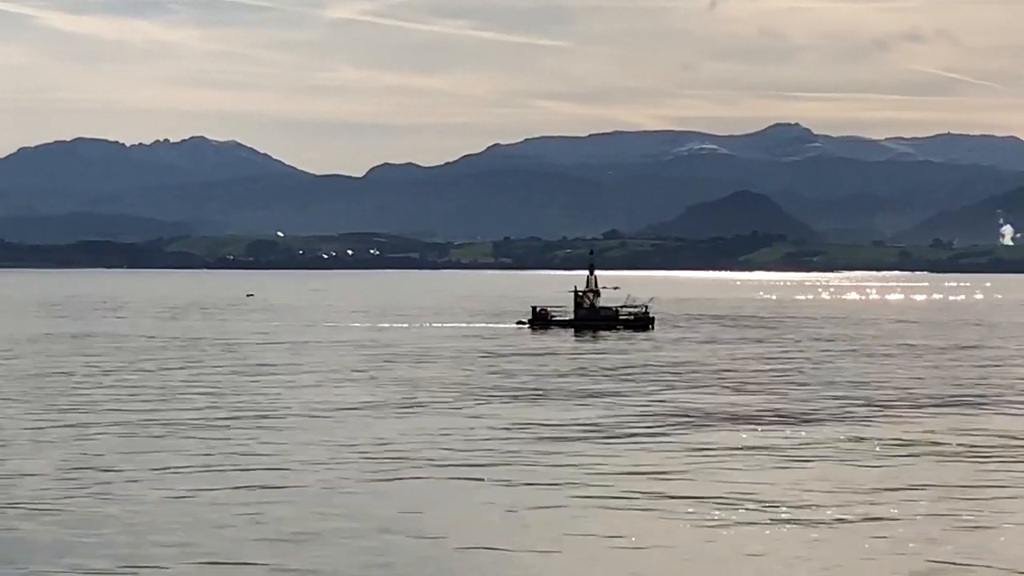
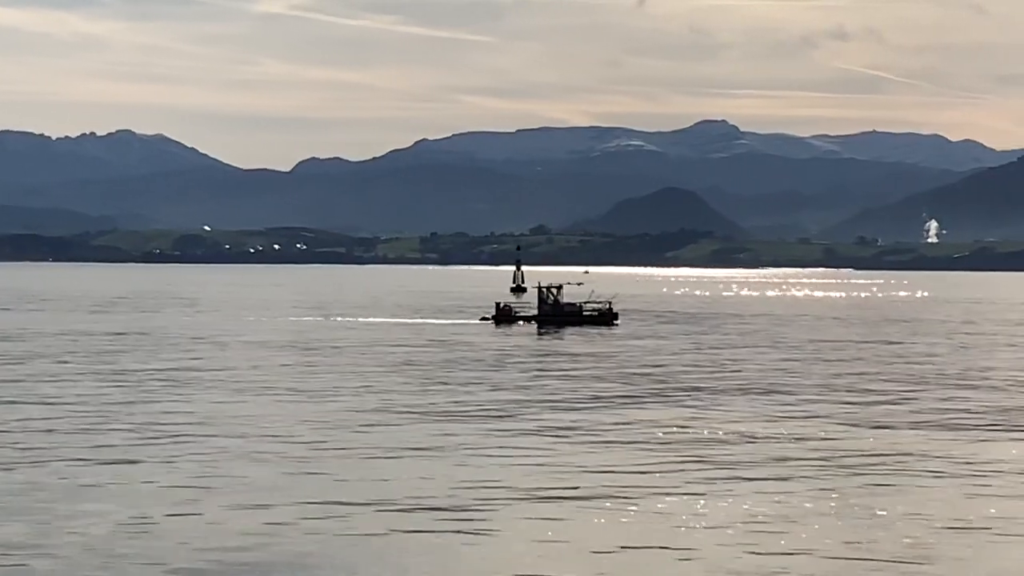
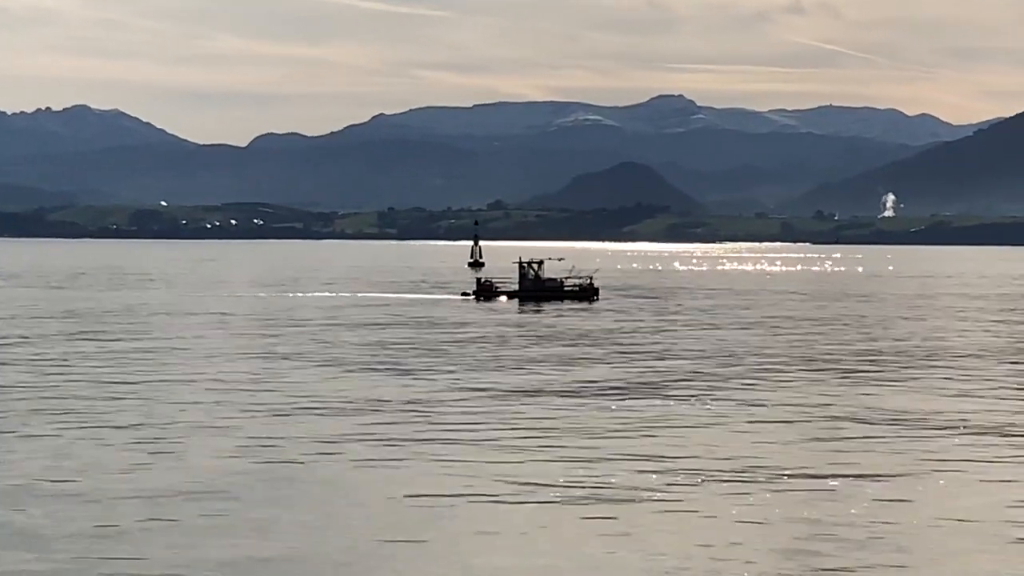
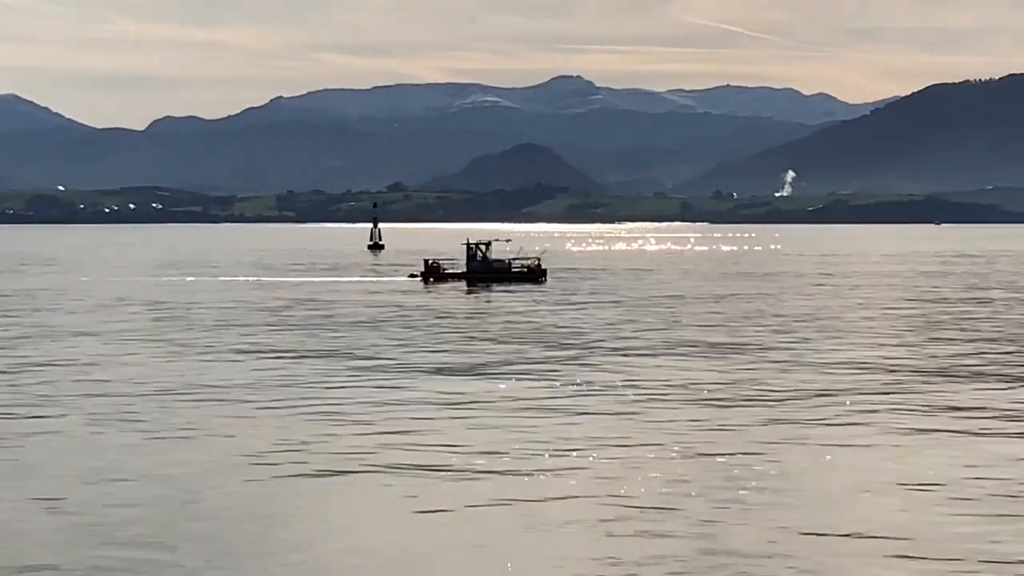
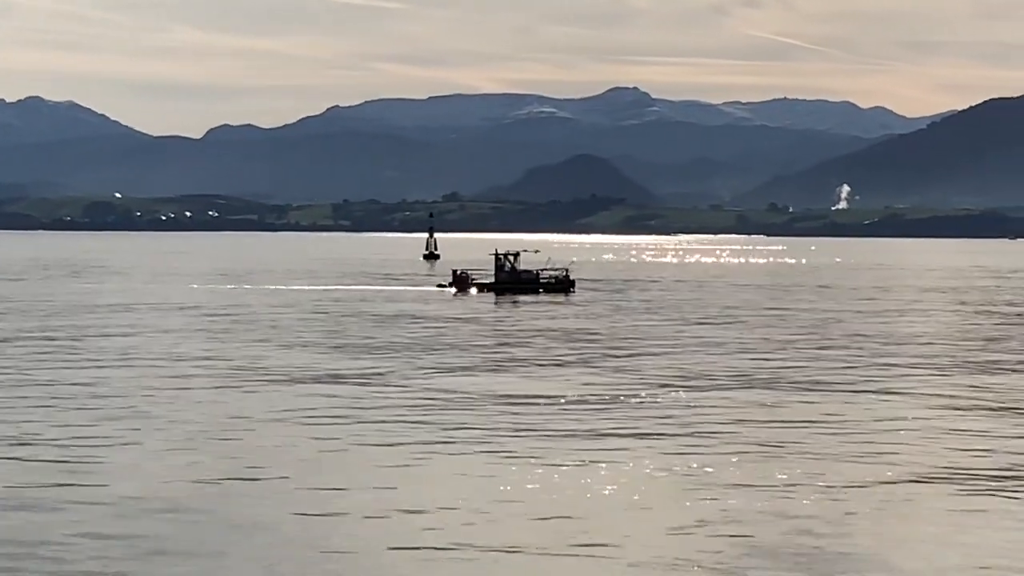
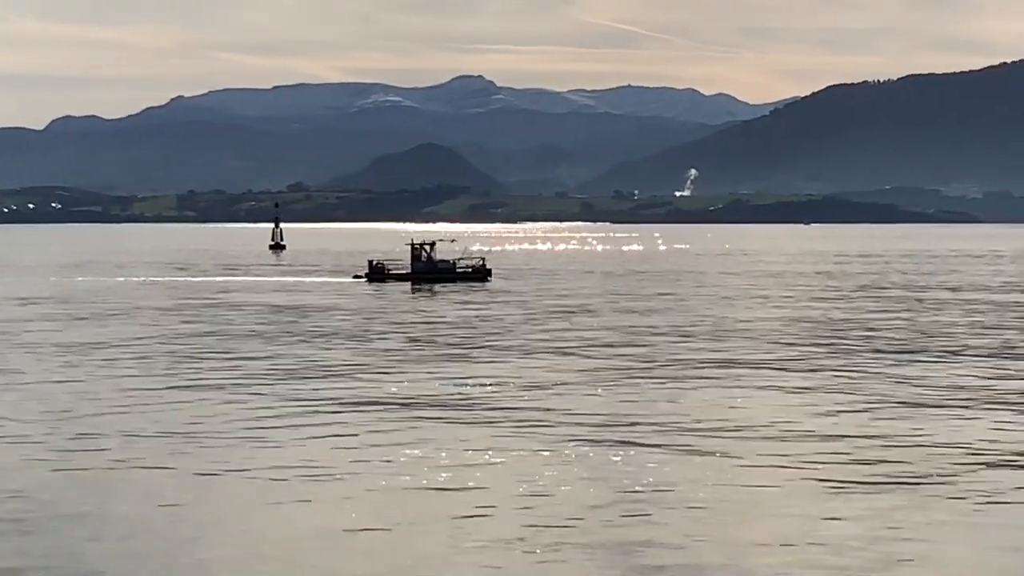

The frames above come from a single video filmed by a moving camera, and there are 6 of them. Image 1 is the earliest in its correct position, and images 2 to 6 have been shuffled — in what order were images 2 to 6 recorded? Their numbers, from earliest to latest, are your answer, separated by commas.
2, 3, 5, 4, 6
